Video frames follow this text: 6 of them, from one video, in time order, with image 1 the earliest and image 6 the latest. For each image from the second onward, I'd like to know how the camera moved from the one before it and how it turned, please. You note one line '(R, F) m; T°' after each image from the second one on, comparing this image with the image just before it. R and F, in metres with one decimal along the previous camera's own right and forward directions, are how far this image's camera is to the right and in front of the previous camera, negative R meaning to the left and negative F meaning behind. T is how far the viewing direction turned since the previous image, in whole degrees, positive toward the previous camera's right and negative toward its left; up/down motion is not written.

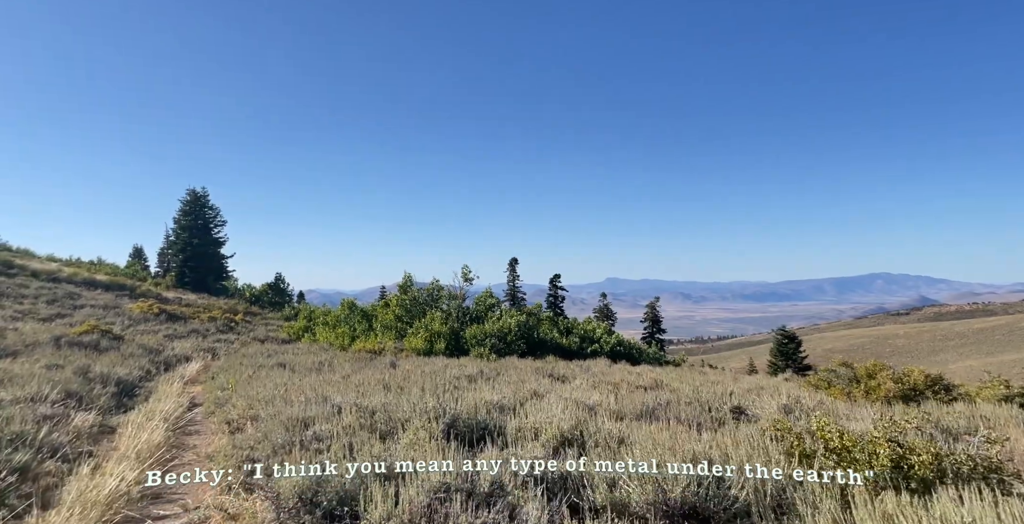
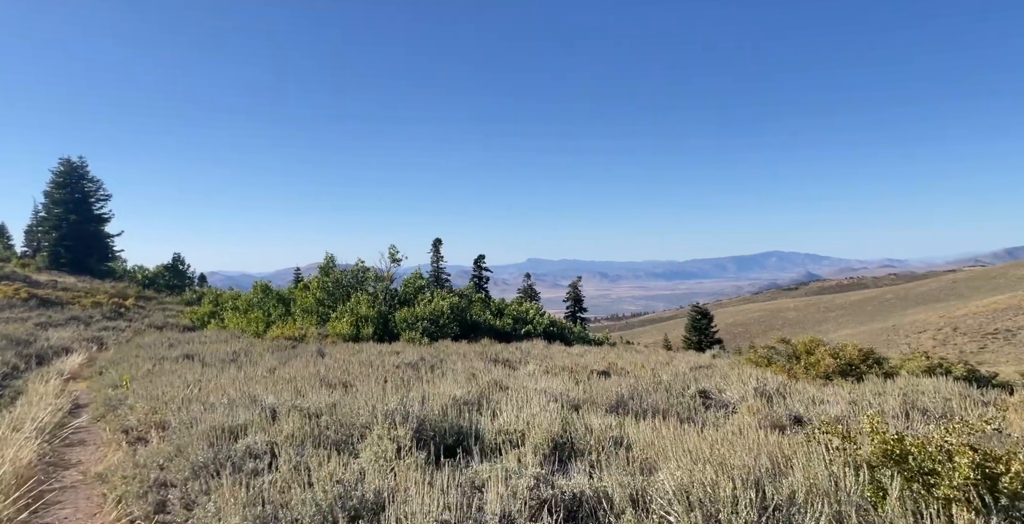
(-0.6, +1.4) m; +7°
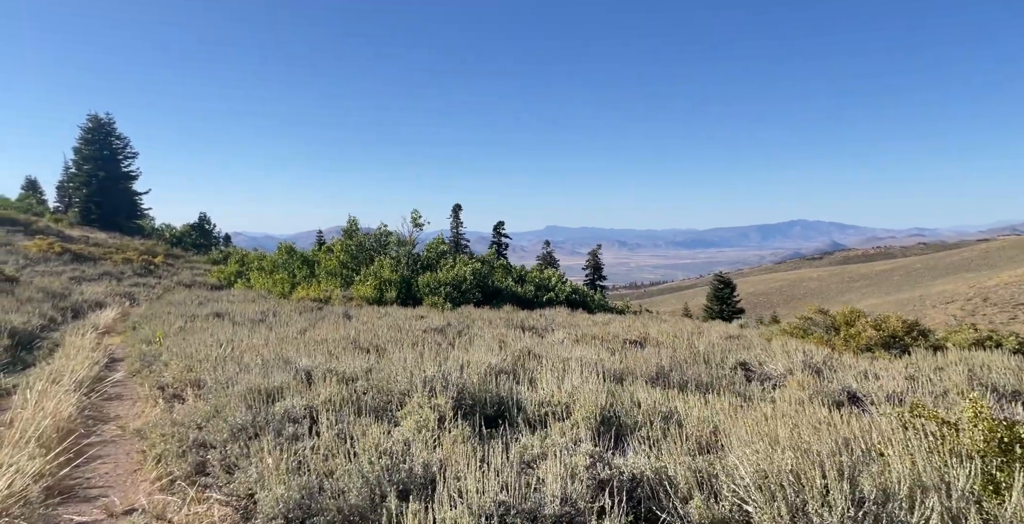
(-0.3, +0.3) m; -2°
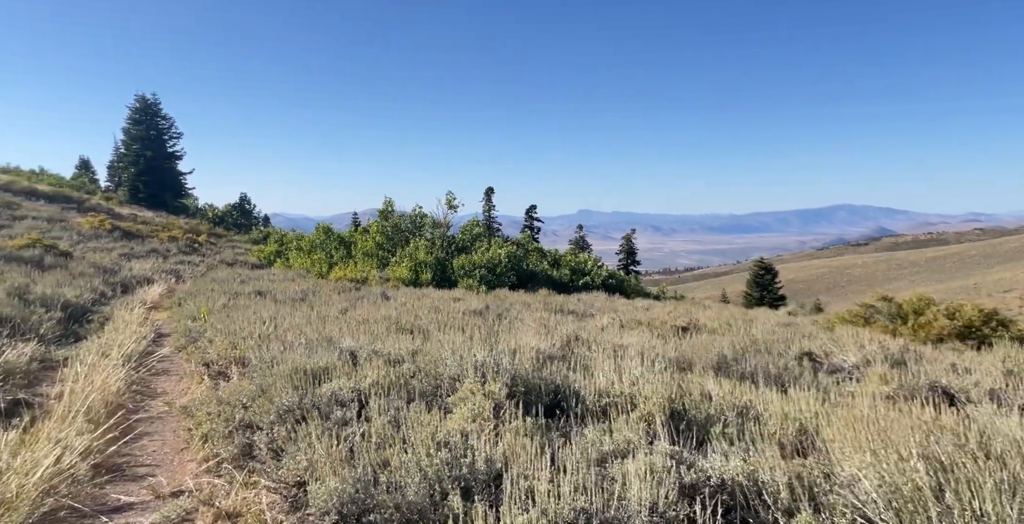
(-0.3, +0.4) m; -3°
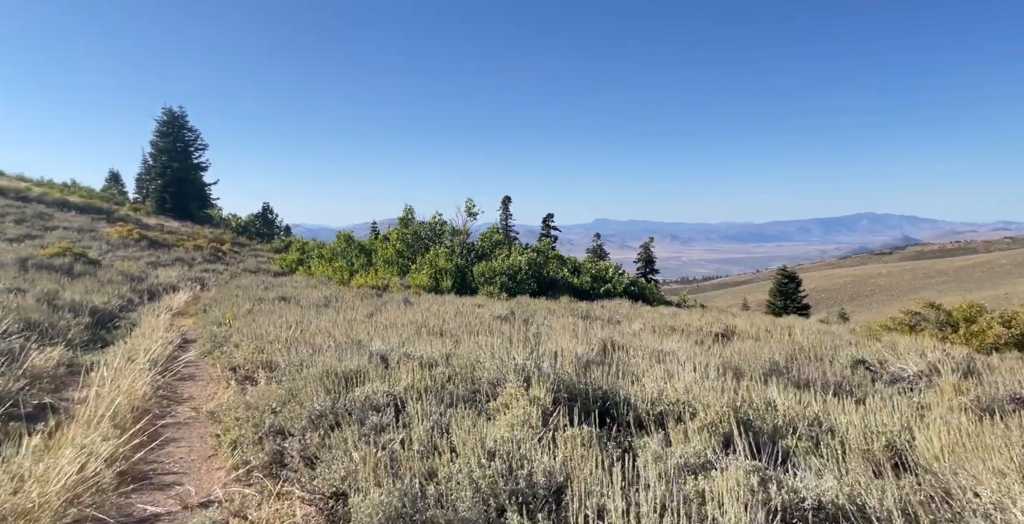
(-0.3, +0.3) m; -1°
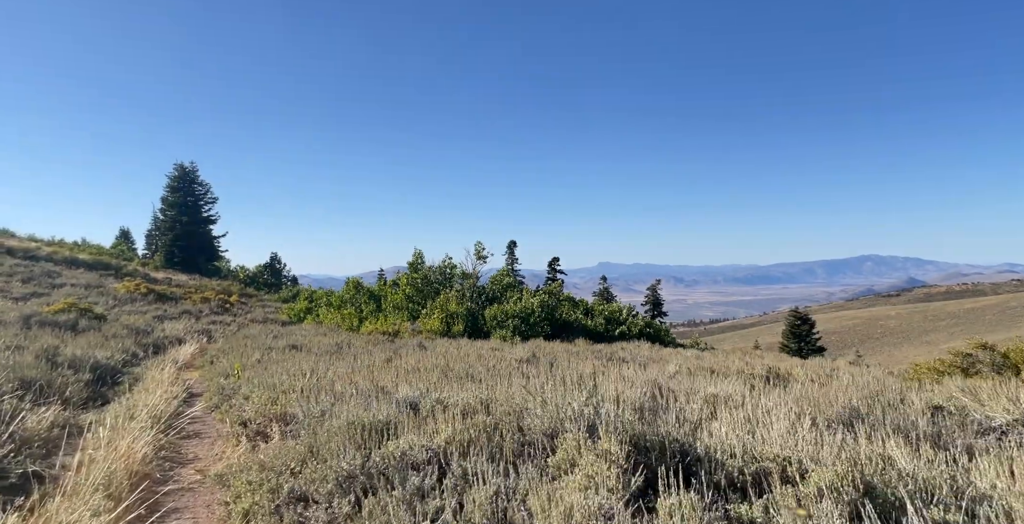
(-0.4, +0.8) m; 0°
